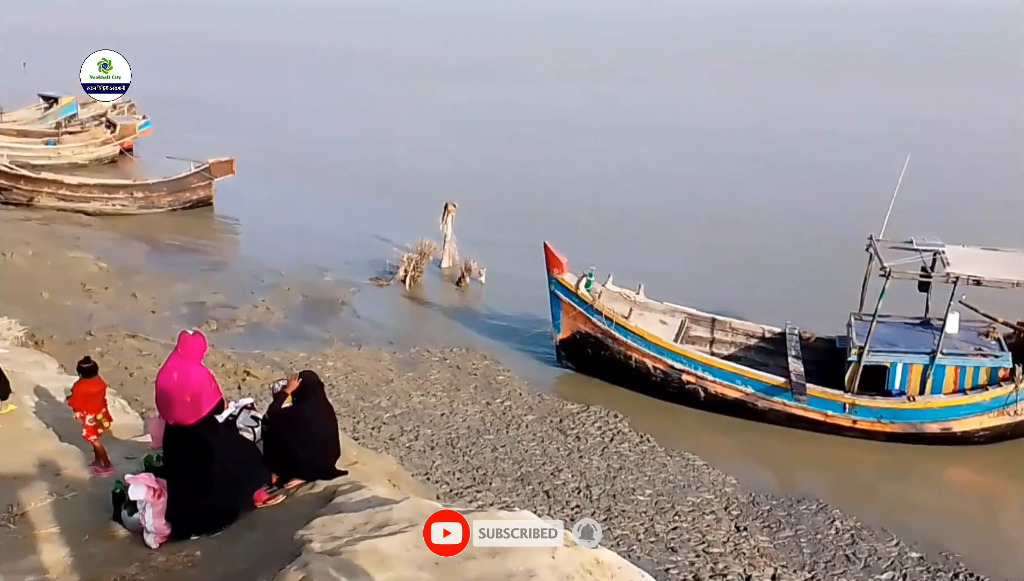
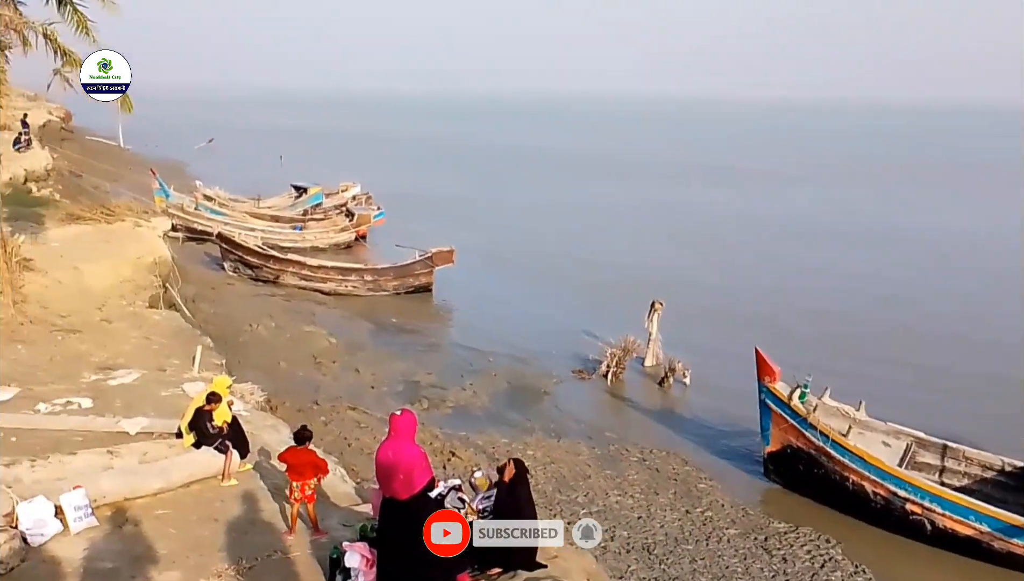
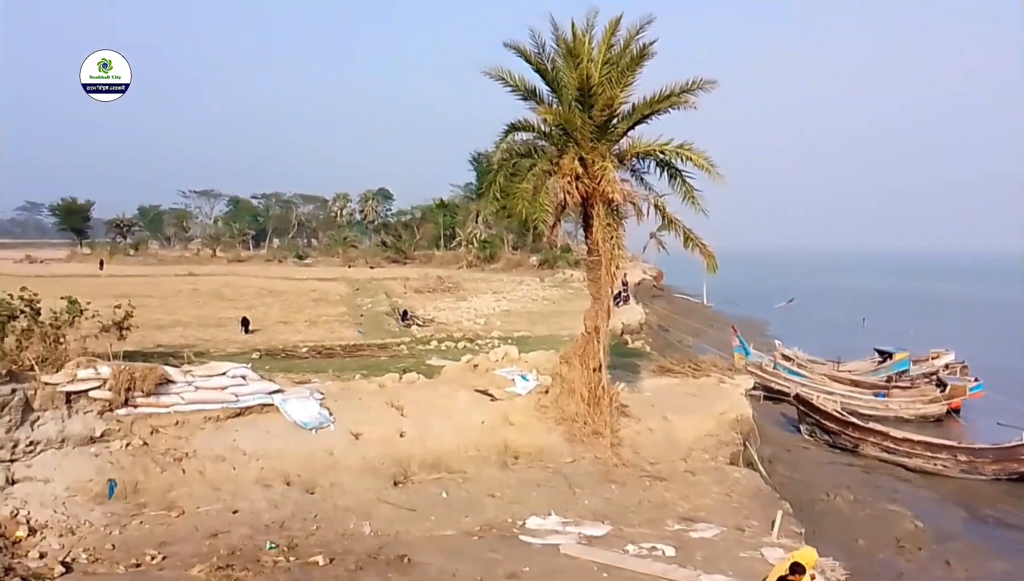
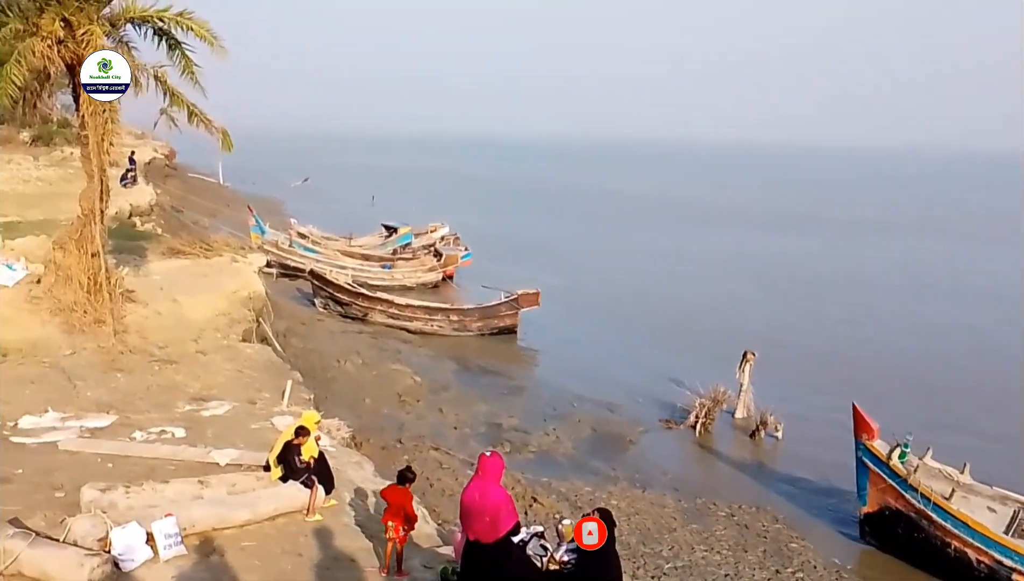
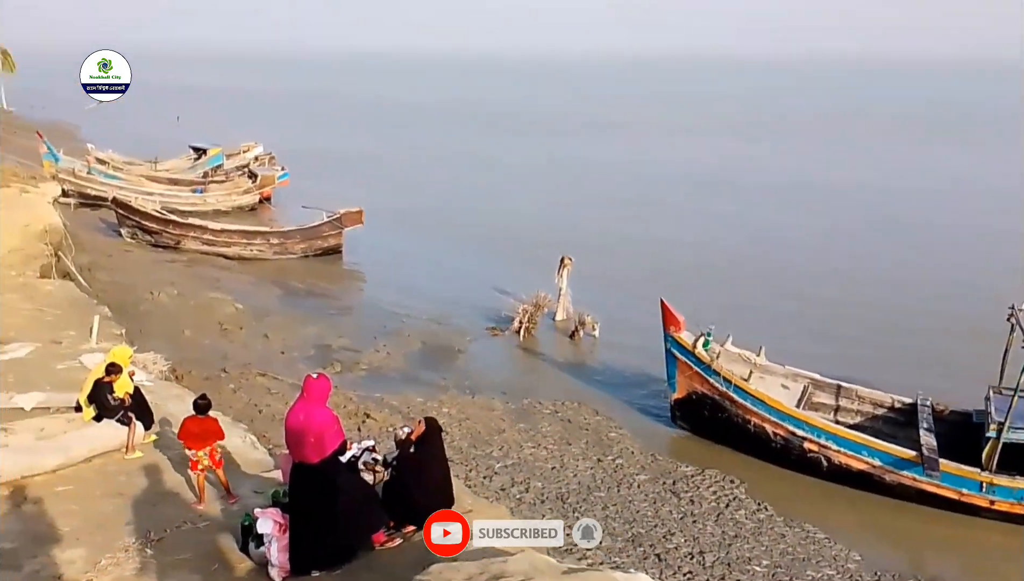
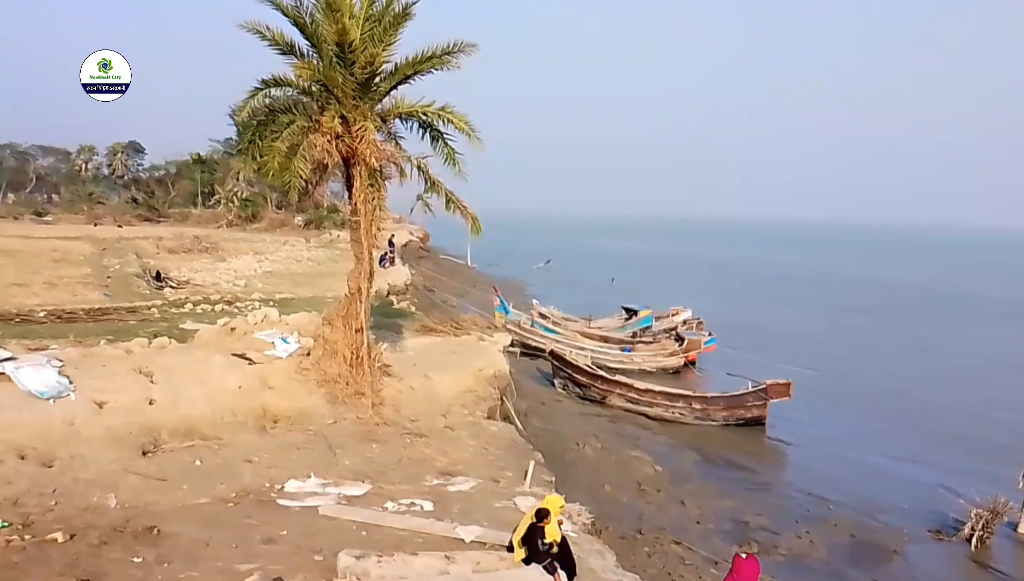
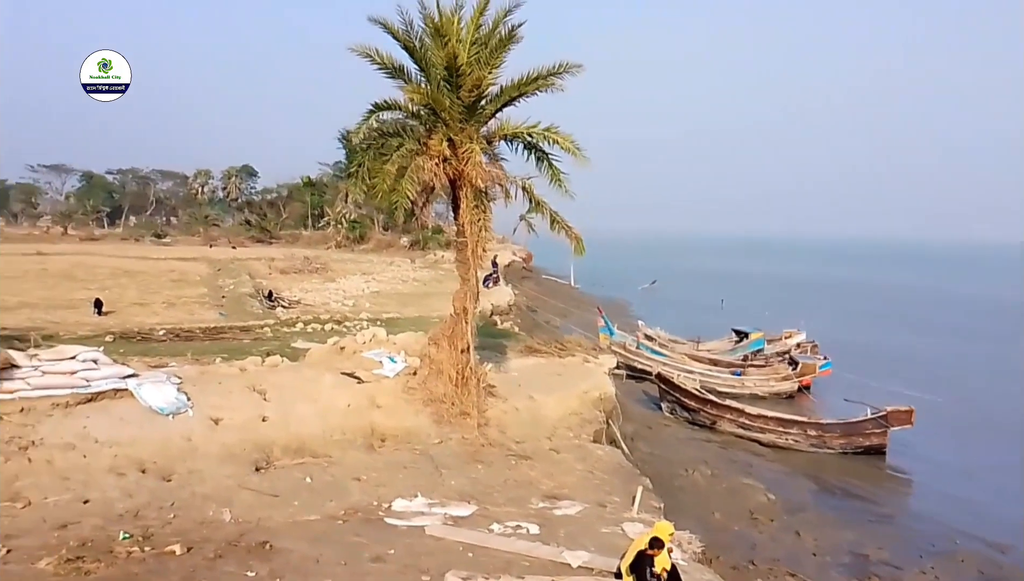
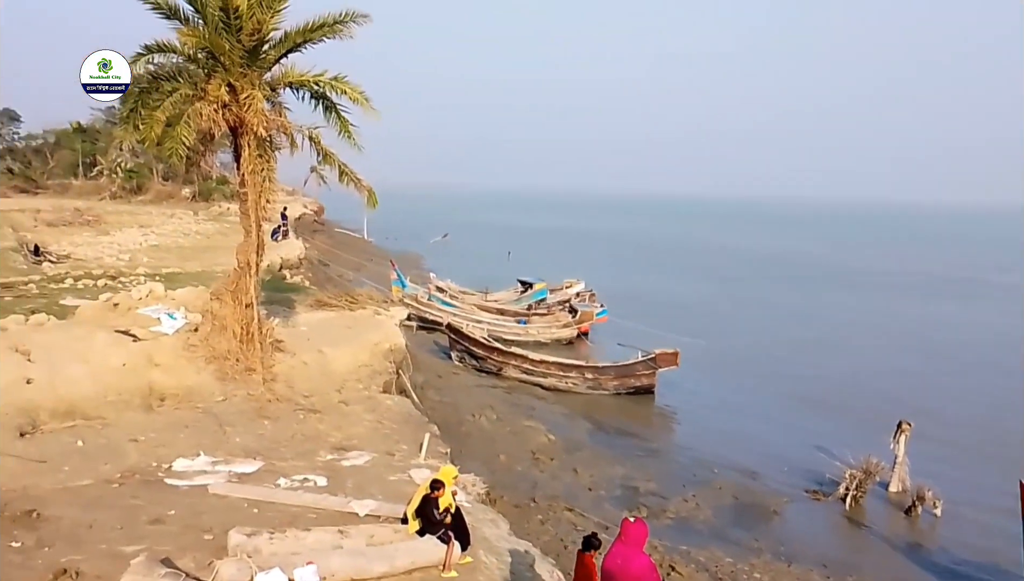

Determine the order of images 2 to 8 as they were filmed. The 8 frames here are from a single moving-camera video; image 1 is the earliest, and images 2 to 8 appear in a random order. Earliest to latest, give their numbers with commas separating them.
5, 2, 4, 8, 6, 7, 3
